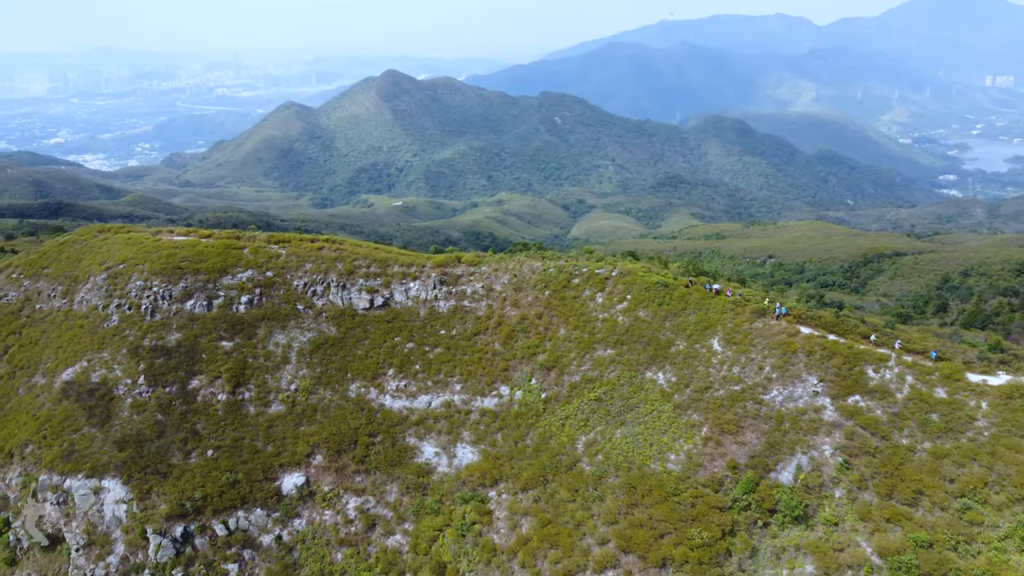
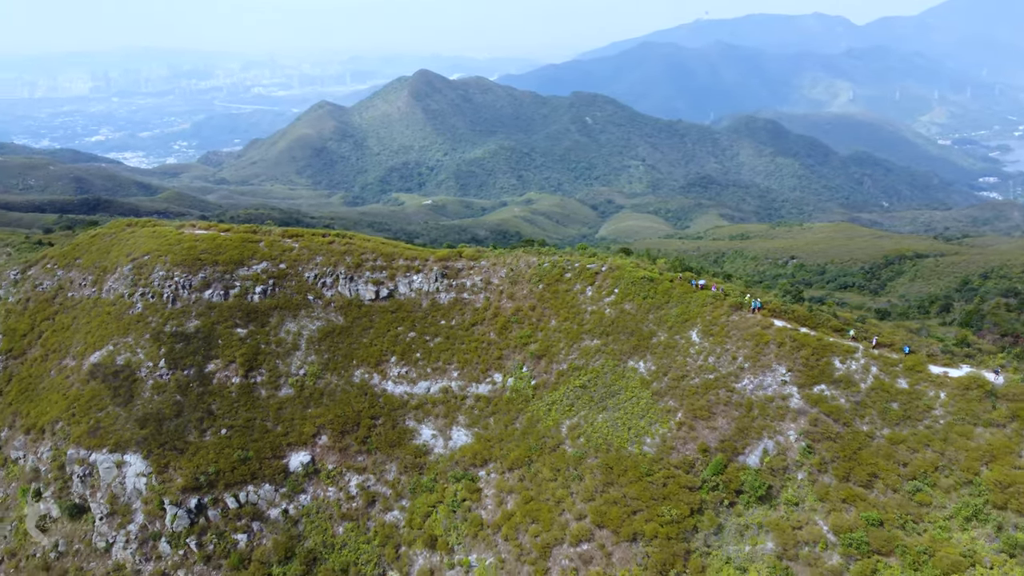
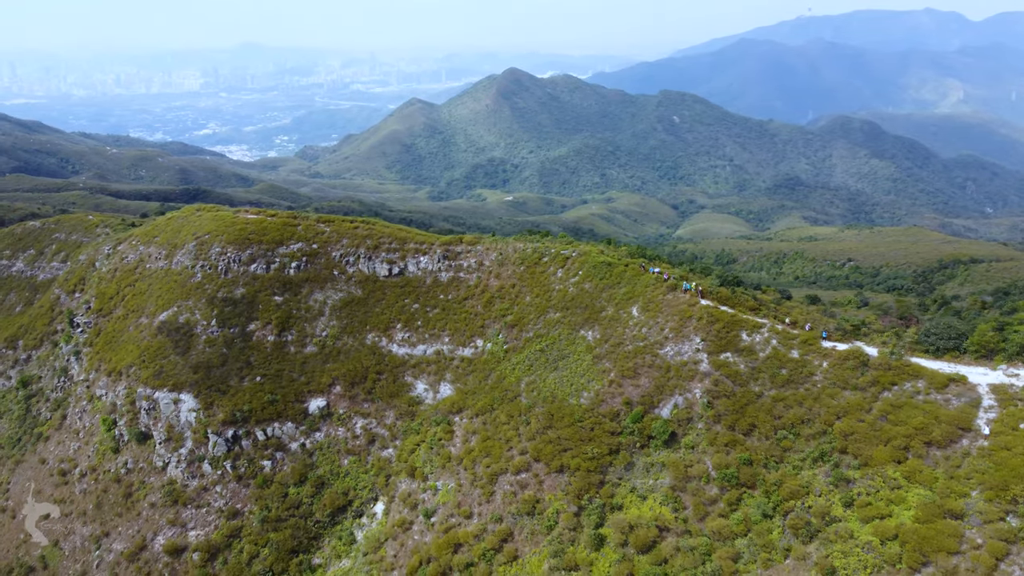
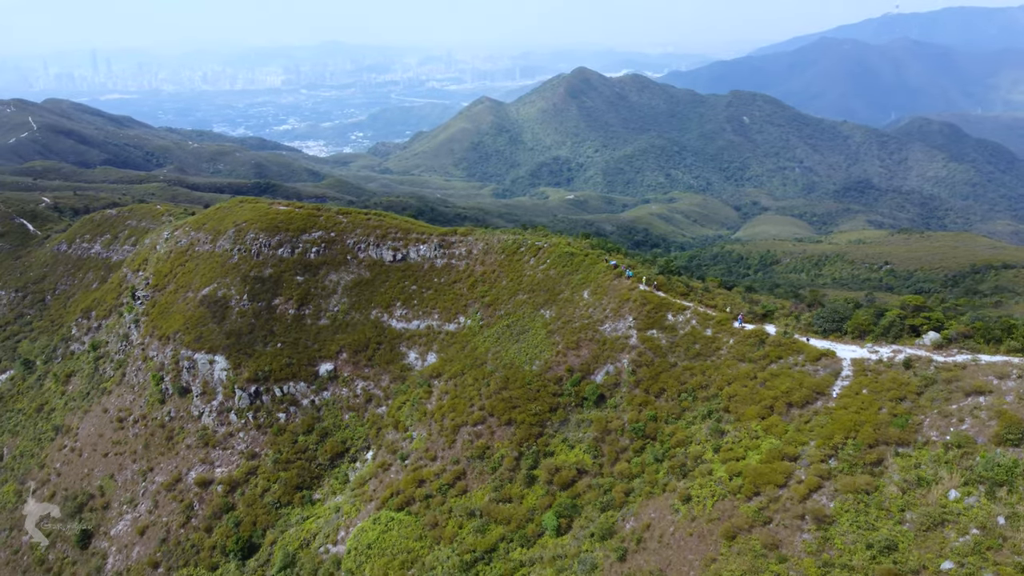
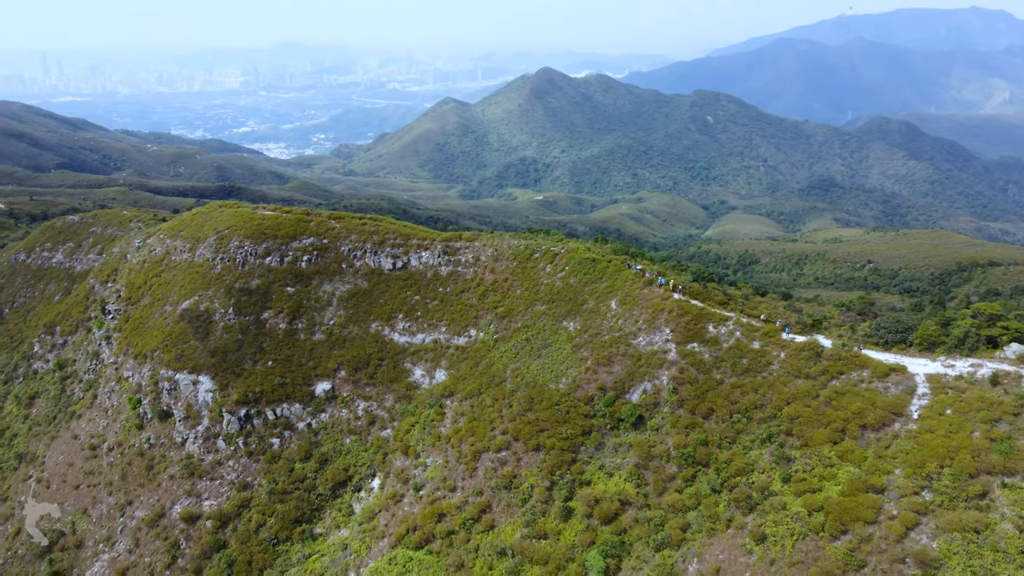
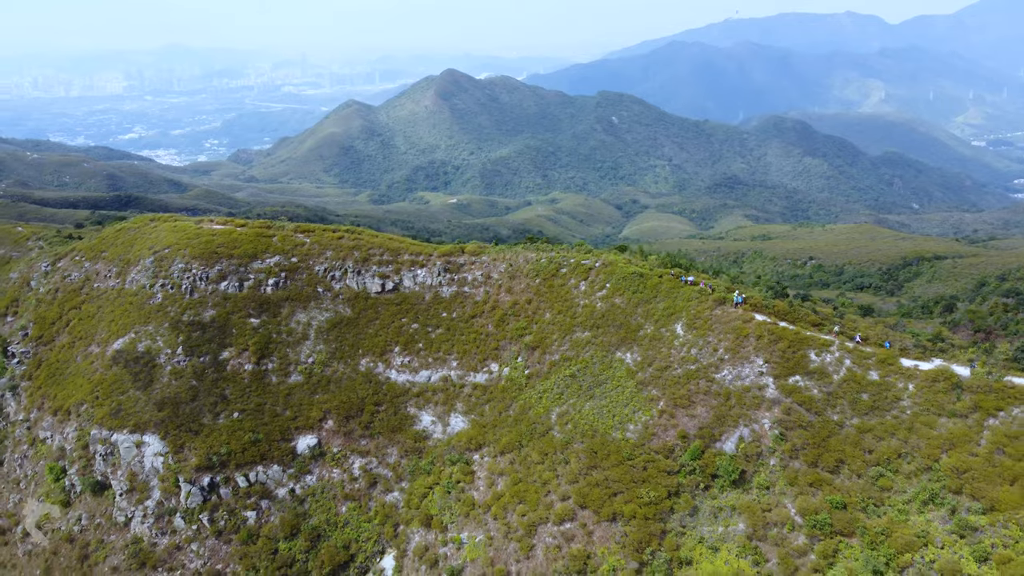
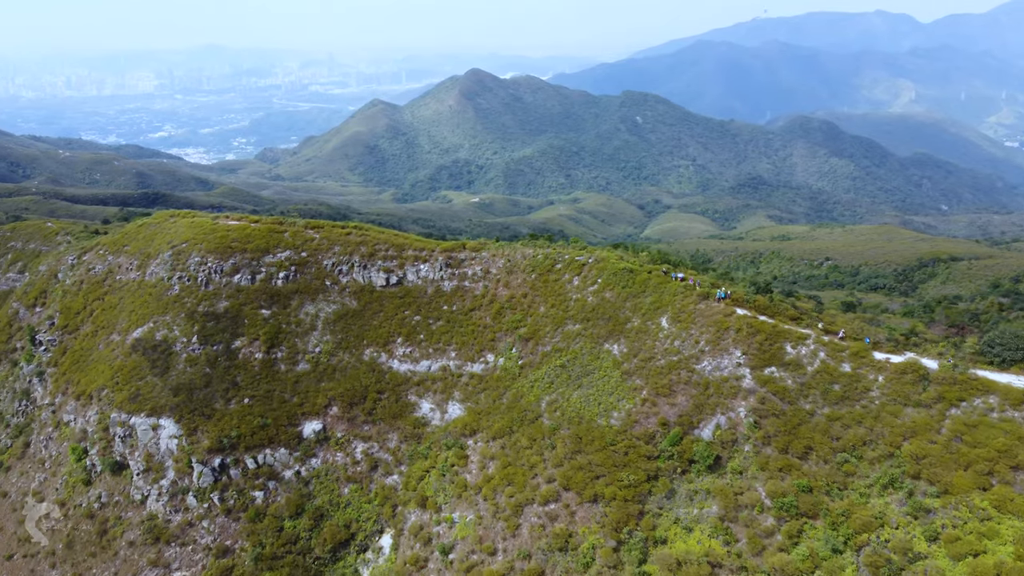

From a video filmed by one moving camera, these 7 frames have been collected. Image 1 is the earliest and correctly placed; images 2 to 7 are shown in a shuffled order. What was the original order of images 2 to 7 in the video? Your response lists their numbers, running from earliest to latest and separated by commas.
2, 6, 7, 3, 5, 4
